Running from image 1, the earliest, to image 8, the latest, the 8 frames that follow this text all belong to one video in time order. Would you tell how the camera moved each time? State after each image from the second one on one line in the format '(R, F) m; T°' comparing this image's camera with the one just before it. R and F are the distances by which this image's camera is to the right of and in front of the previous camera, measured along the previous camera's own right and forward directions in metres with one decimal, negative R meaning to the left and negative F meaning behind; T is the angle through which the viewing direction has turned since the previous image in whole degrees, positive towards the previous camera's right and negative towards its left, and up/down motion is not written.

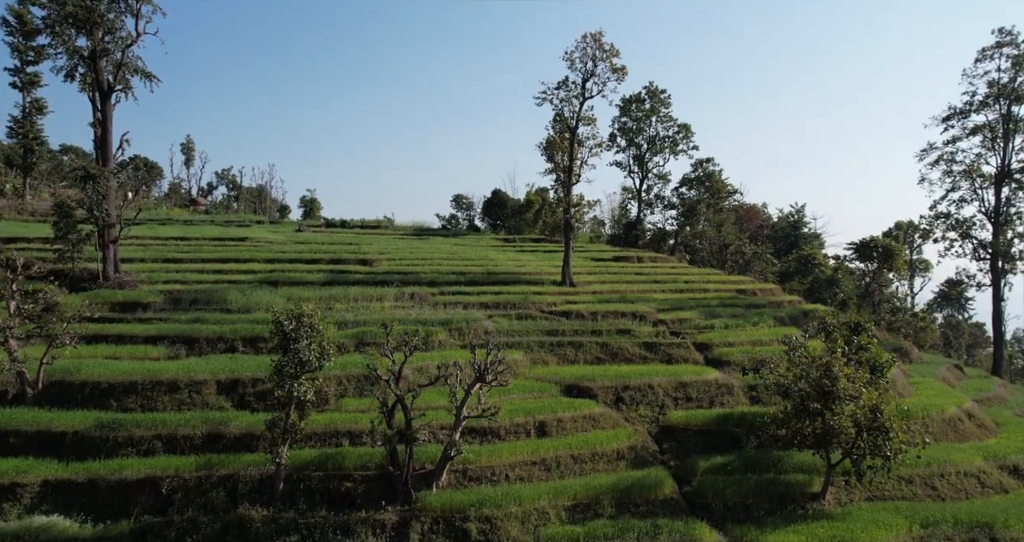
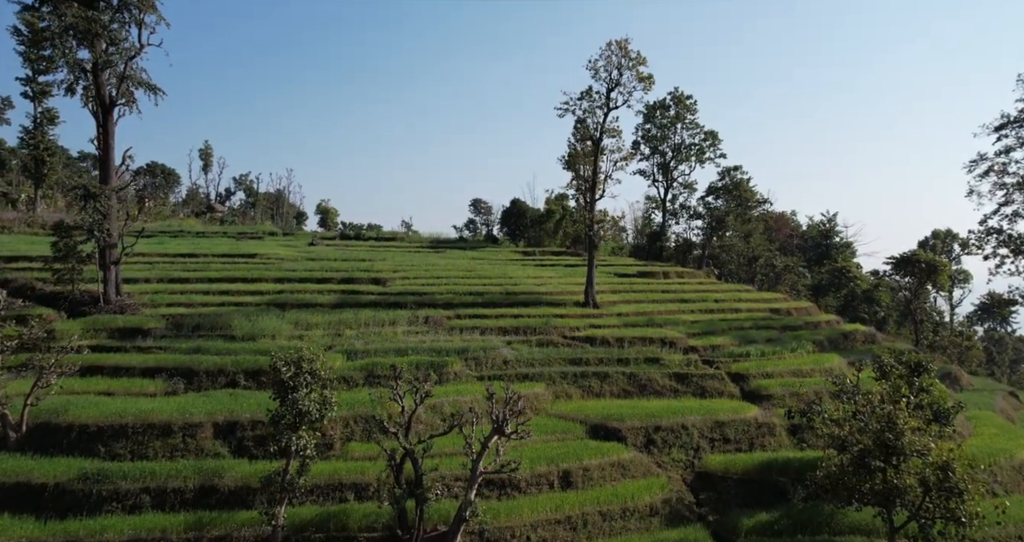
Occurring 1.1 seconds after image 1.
(0.0, +1.1) m; -1°
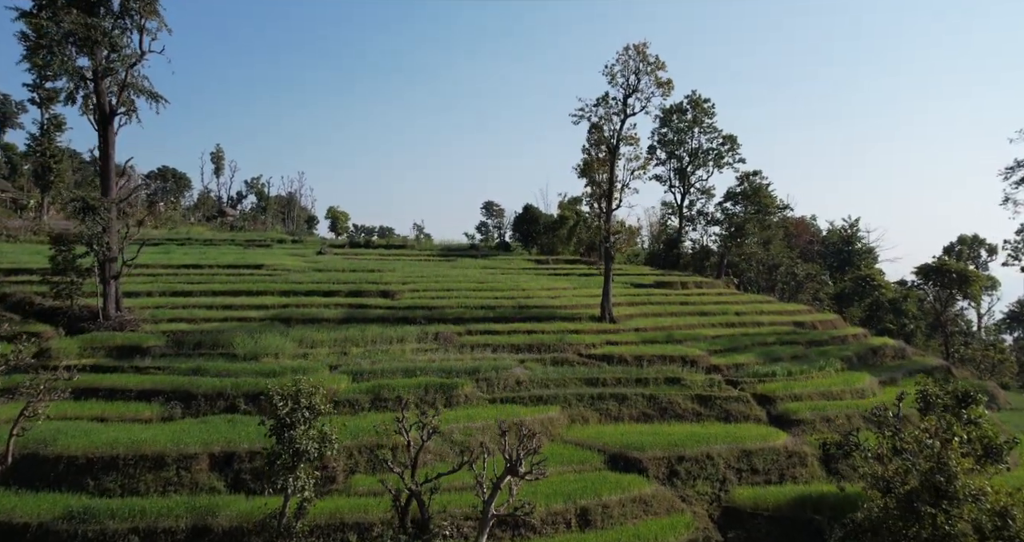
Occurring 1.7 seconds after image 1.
(0.0, +0.7) m; -1°
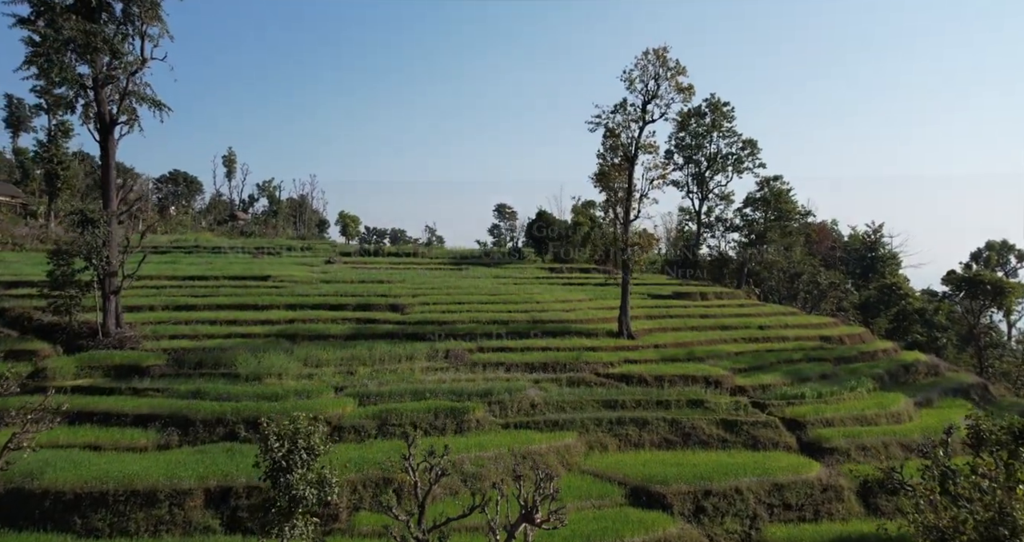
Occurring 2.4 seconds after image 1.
(0.0, +0.7) m; -1°
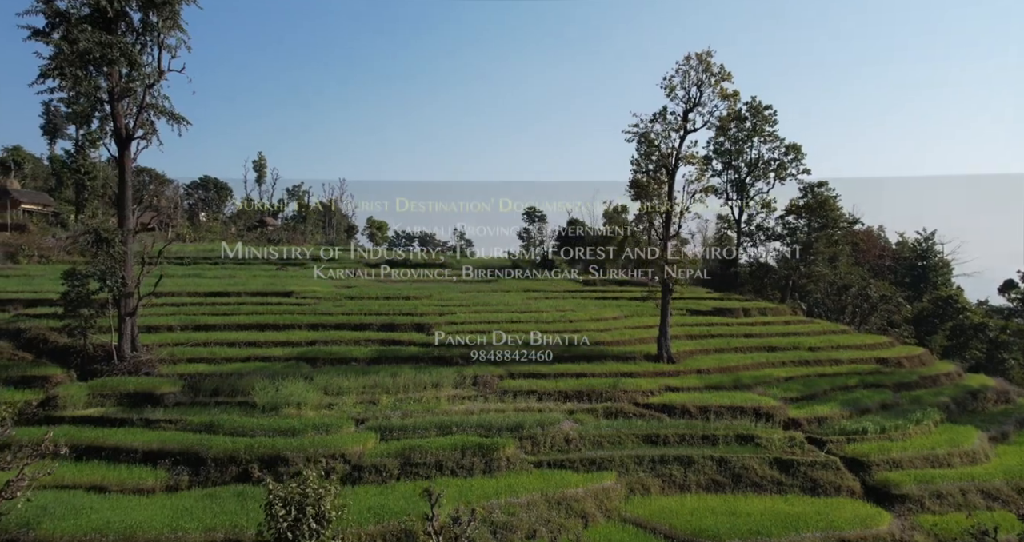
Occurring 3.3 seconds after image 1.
(0.0, +1.0) m; -2°
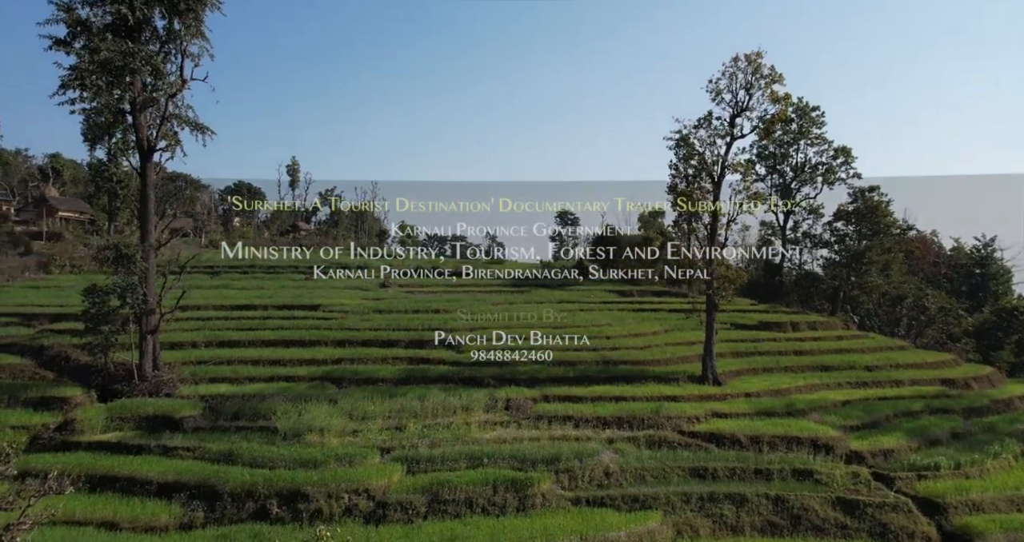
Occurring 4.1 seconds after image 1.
(0.0, +0.9) m; -2°
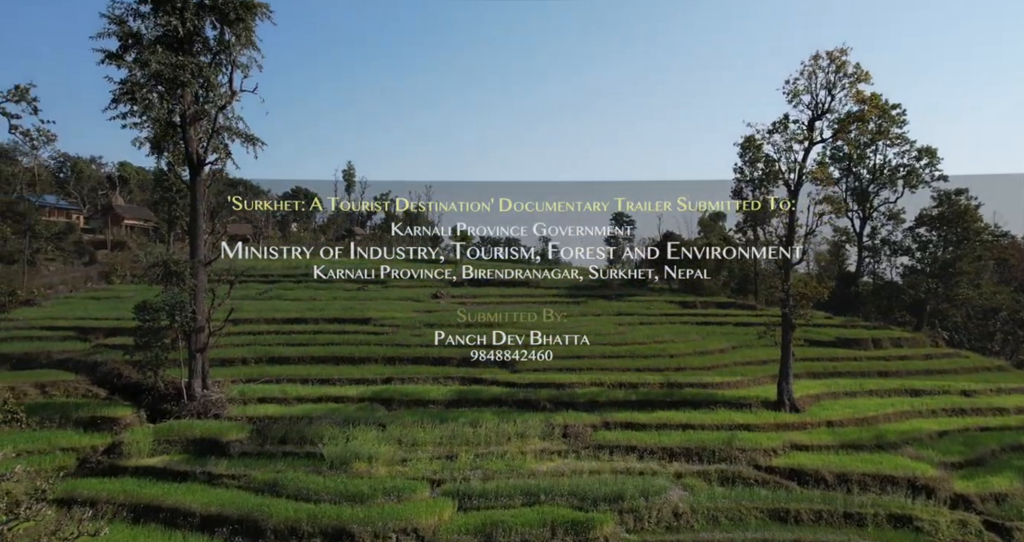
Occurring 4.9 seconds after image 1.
(0.0, +0.9) m; -4°
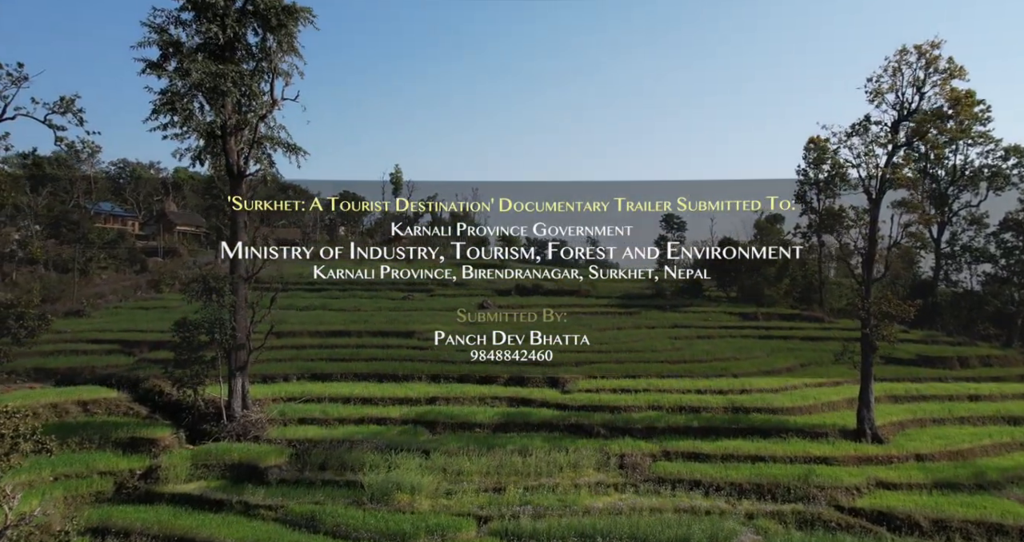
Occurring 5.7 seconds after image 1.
(-0.1, +0.9) m; -4°
